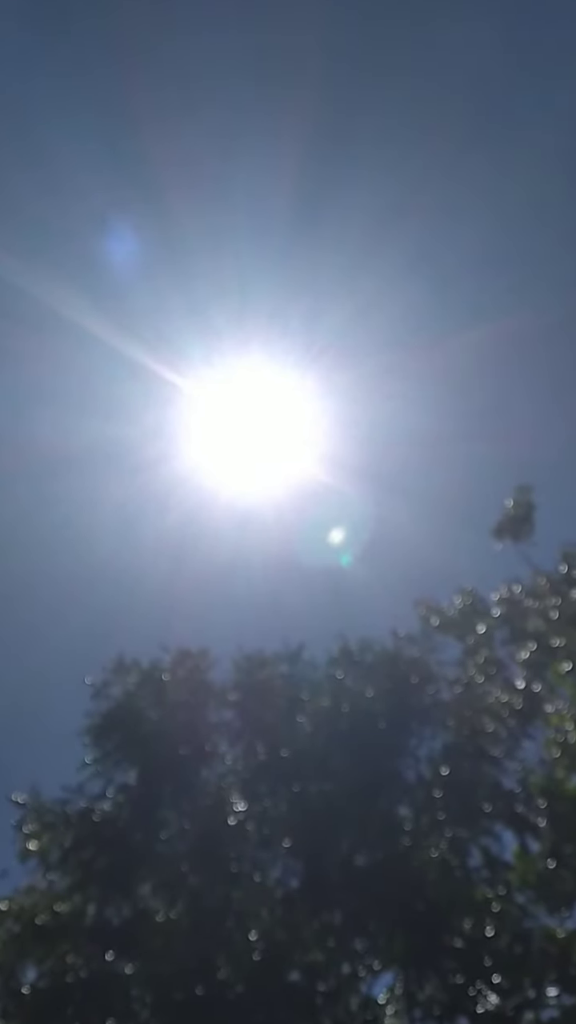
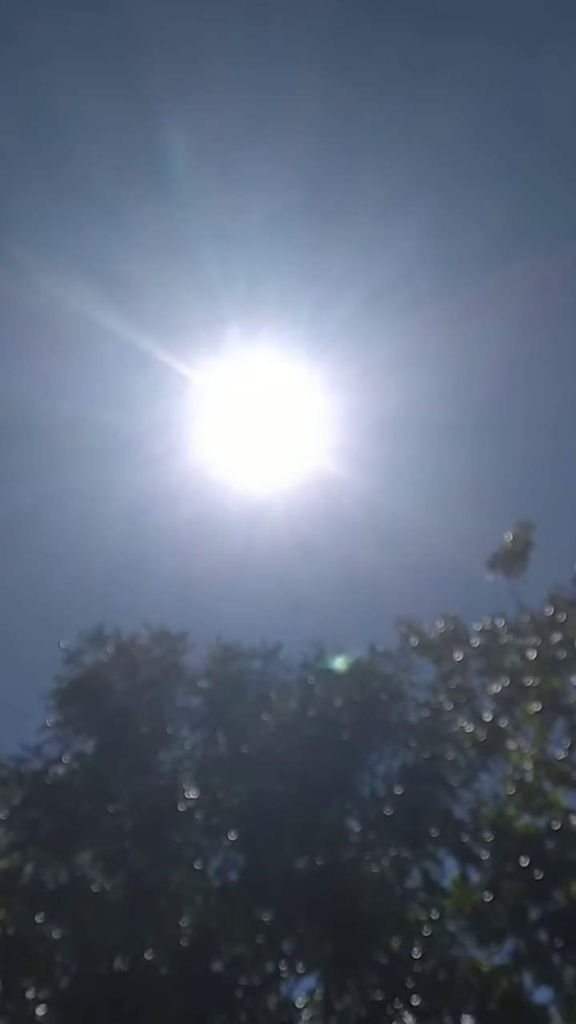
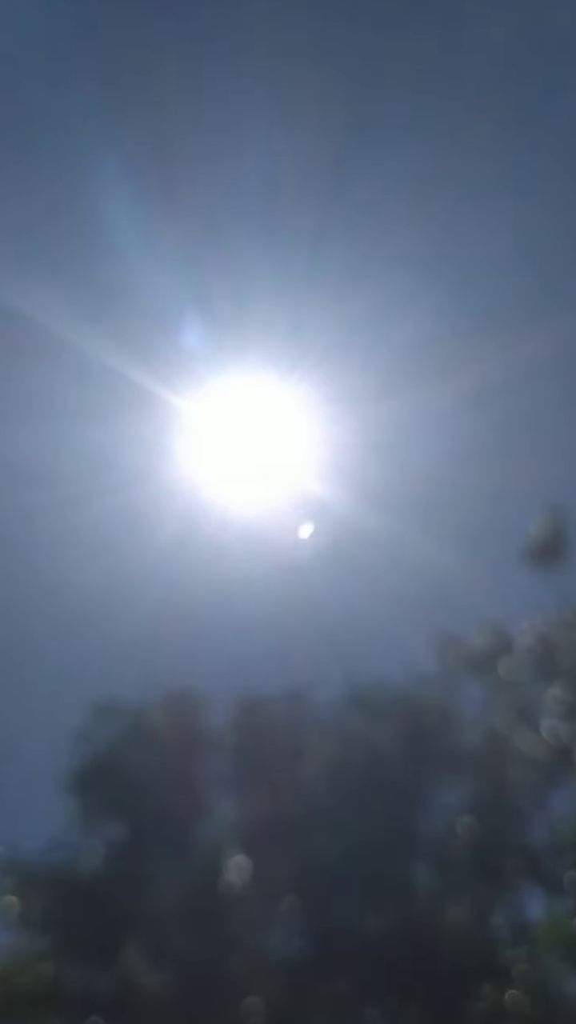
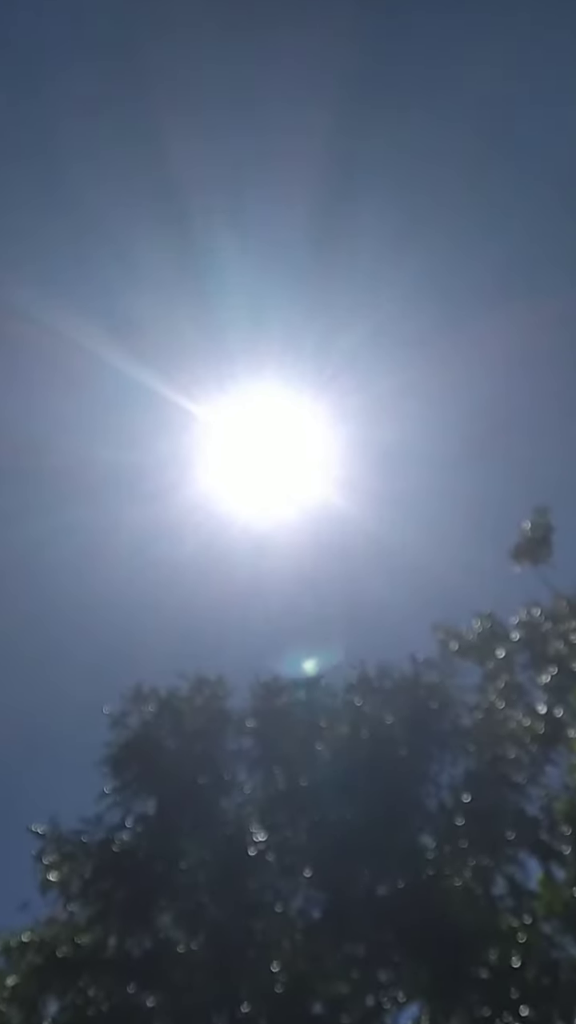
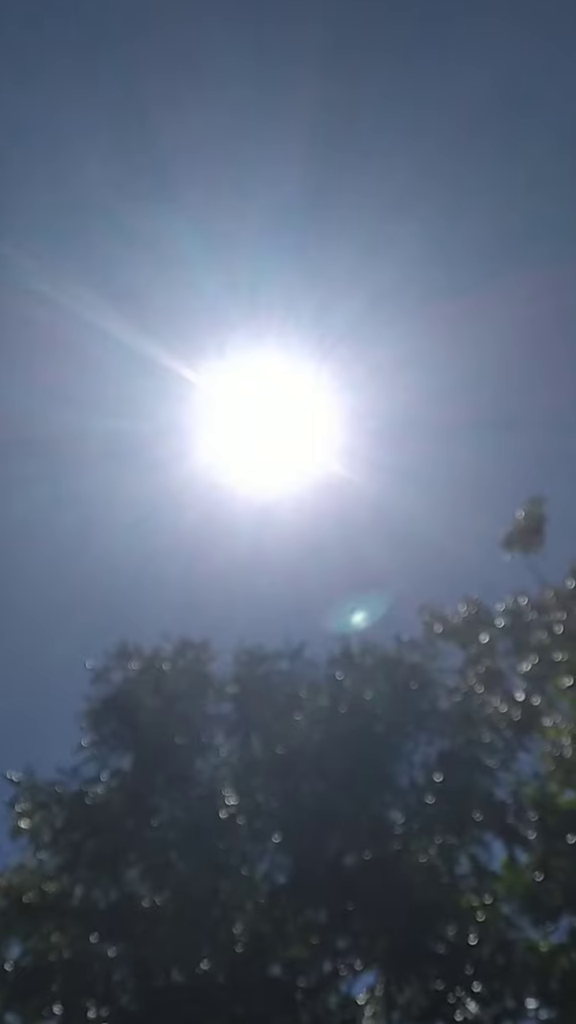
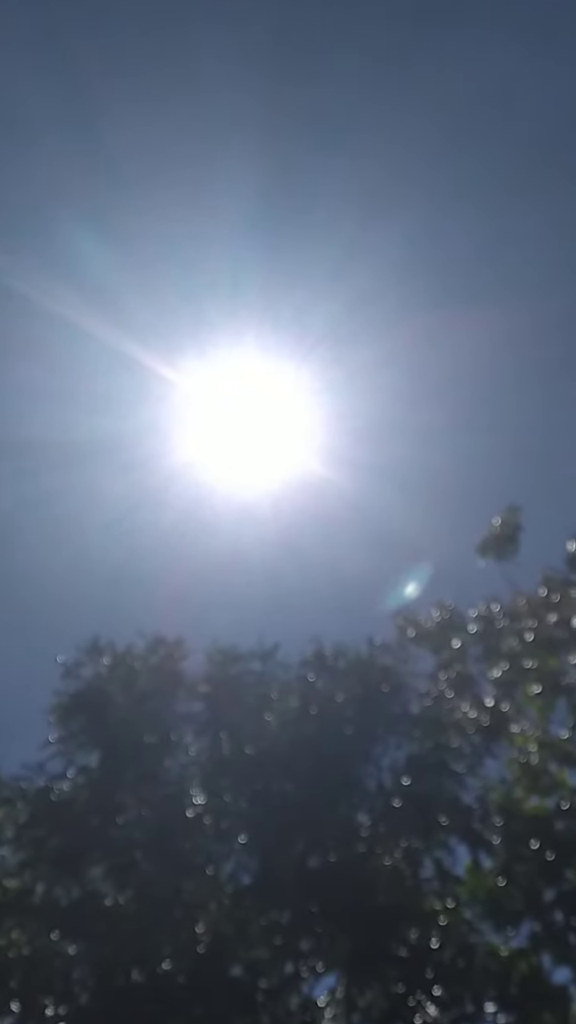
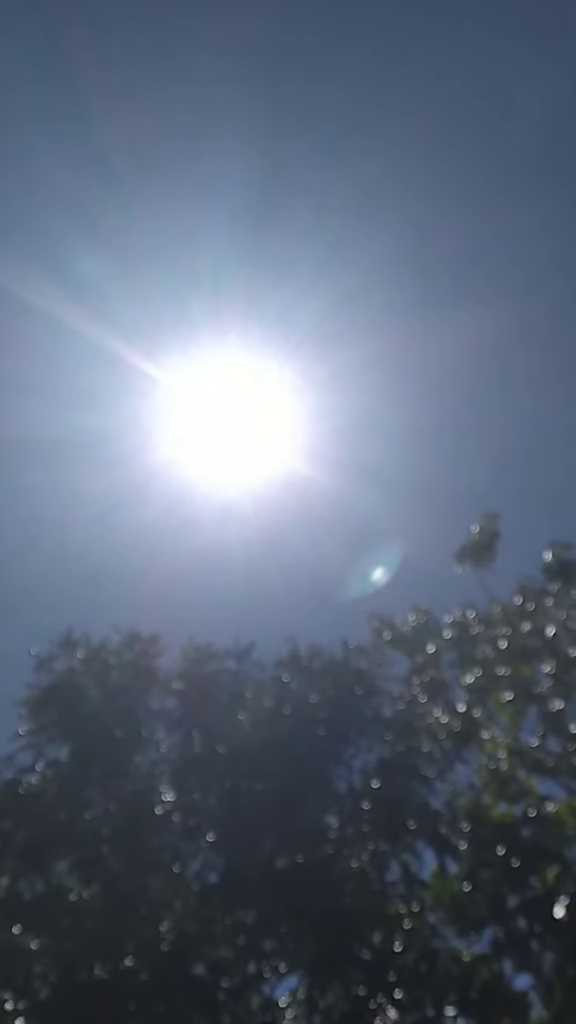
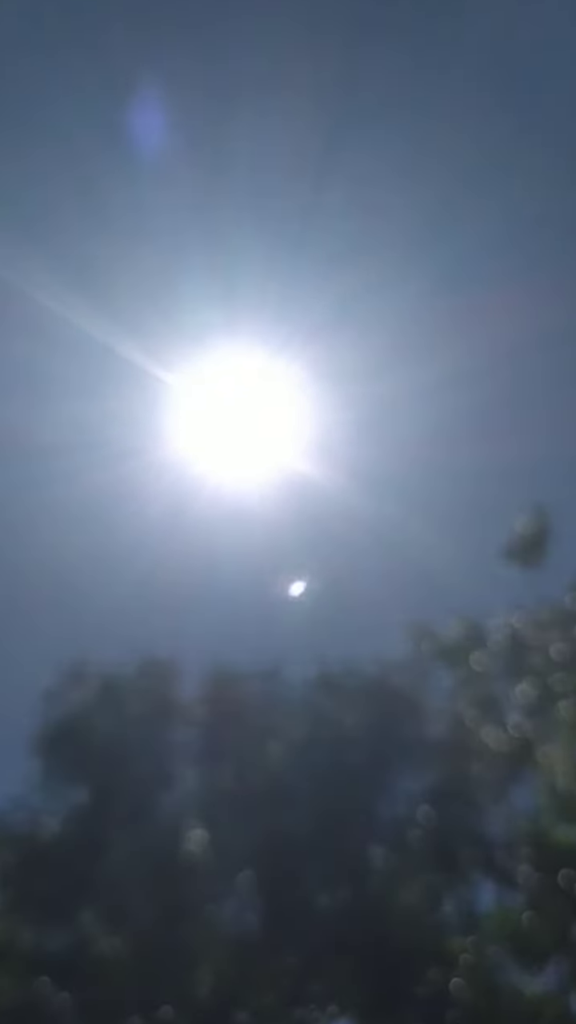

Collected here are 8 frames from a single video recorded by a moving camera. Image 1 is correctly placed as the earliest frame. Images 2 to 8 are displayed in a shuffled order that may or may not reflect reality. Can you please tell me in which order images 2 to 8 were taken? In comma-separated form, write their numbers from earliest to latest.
3, 4, 5, 6, 7, 8, 2
